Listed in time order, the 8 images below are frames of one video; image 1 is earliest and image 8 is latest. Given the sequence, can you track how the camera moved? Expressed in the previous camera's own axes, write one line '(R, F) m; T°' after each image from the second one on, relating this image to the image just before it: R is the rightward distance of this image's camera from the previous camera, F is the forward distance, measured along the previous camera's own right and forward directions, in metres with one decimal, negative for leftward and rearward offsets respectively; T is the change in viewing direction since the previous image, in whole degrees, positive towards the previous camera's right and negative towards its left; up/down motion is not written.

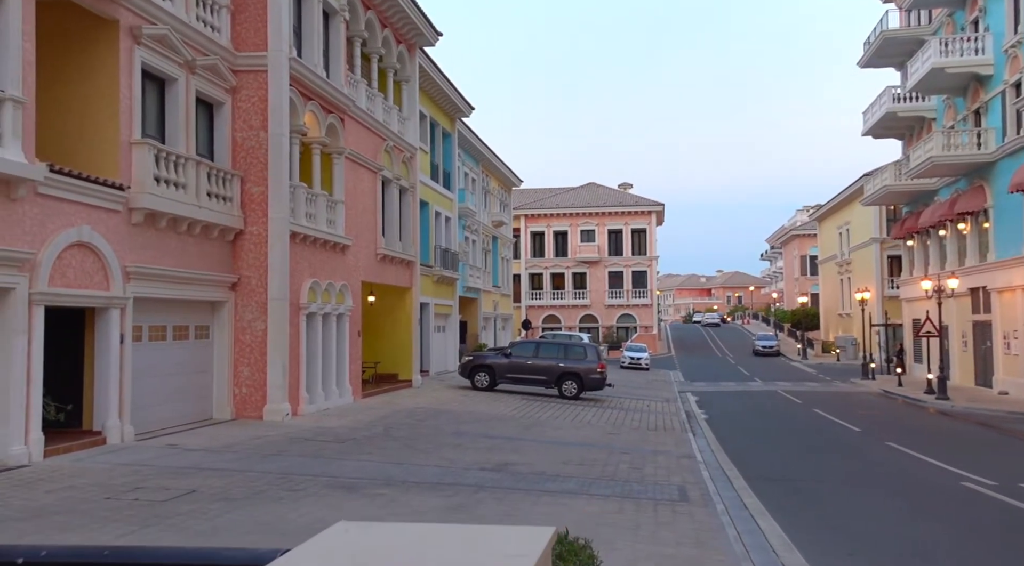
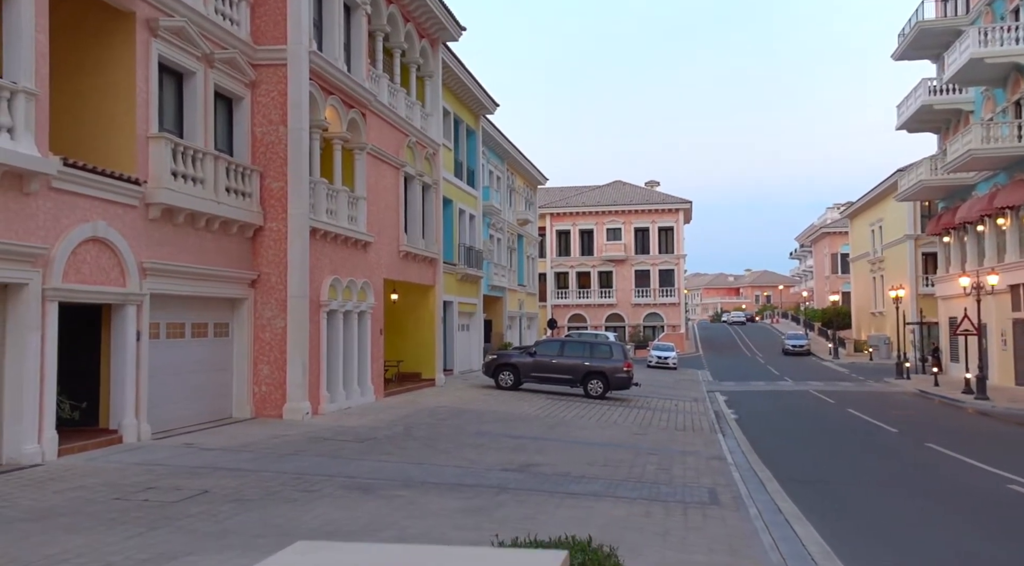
(+0.1, +0.4) m; -2°
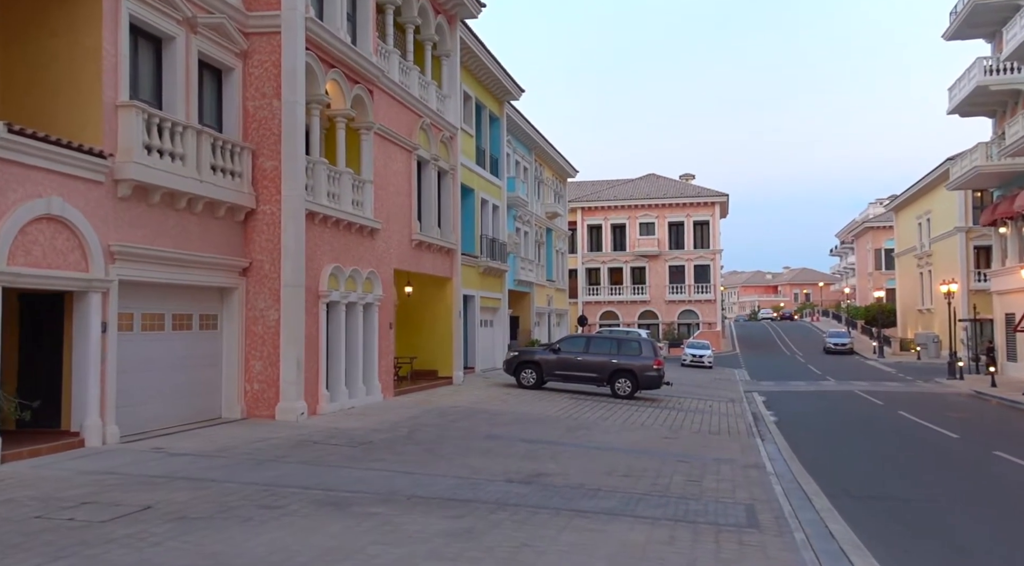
(+0.4, +1.7) m; -2°
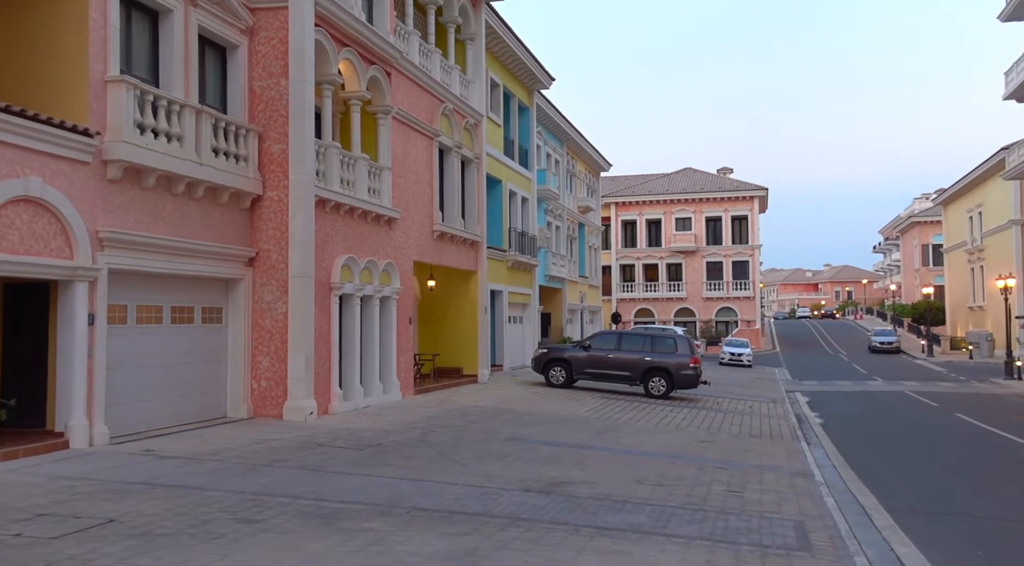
(+0.2, +1.2) m; -2°
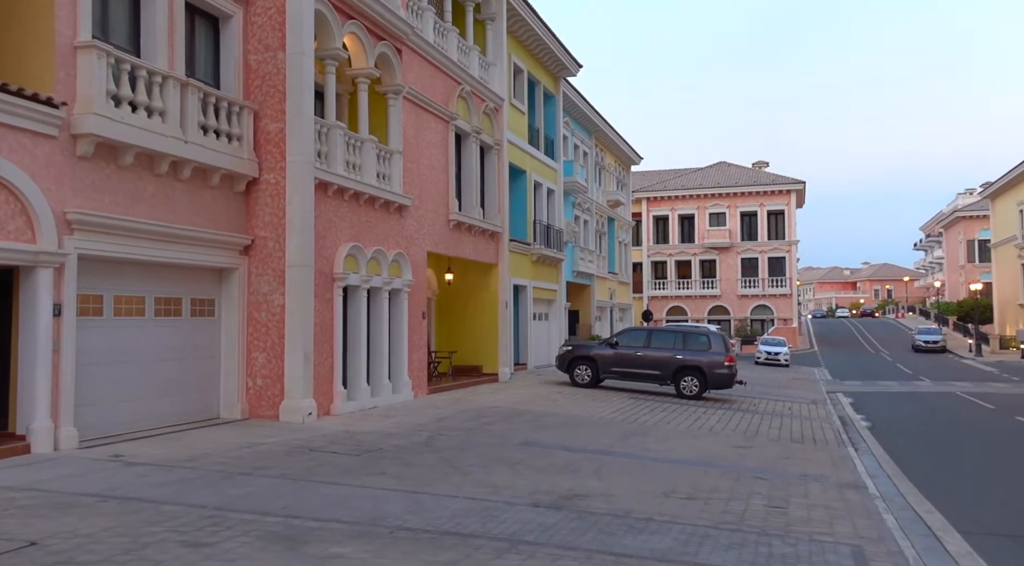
(+0.3, +1.3) m; -2°
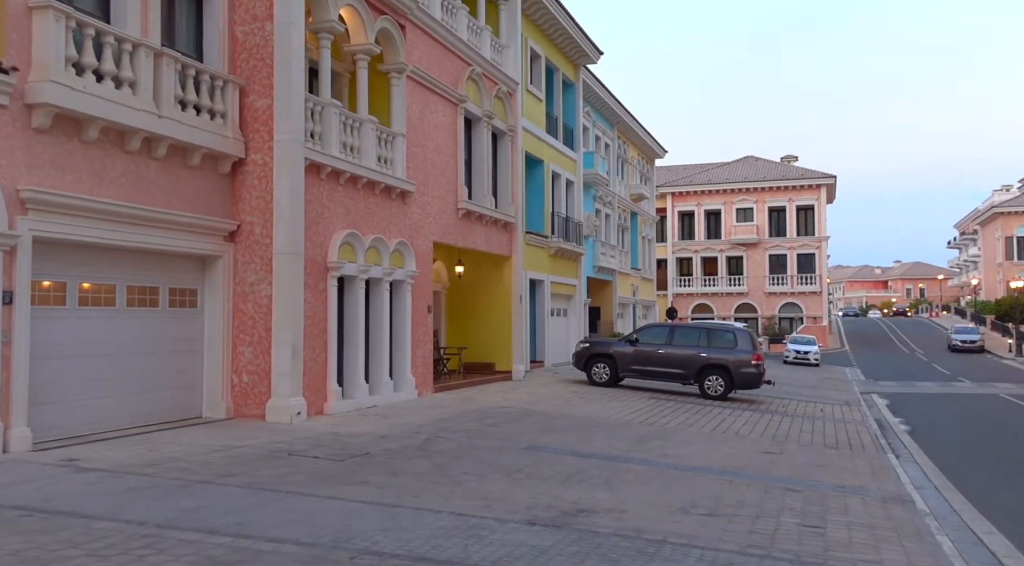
(+0.3, +1.2) m; -2°
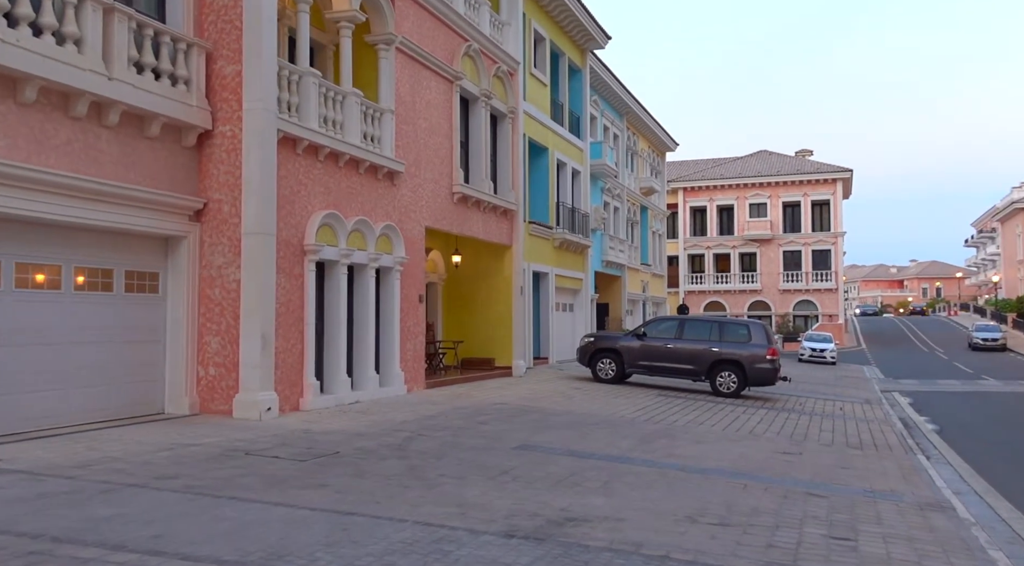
(+0.3, +1.2) m; -1°
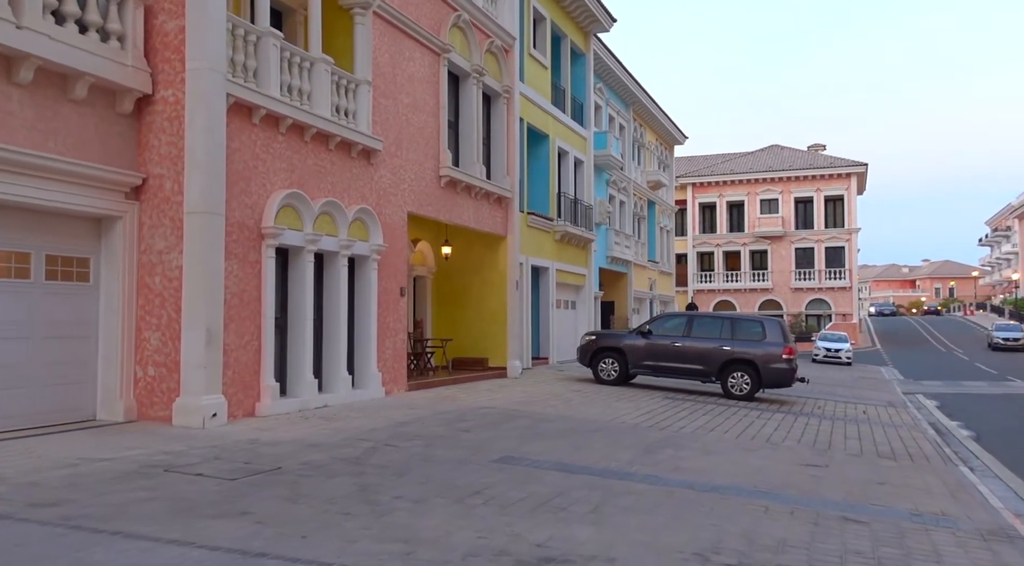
(+0.3, +1.6) m; -1°
